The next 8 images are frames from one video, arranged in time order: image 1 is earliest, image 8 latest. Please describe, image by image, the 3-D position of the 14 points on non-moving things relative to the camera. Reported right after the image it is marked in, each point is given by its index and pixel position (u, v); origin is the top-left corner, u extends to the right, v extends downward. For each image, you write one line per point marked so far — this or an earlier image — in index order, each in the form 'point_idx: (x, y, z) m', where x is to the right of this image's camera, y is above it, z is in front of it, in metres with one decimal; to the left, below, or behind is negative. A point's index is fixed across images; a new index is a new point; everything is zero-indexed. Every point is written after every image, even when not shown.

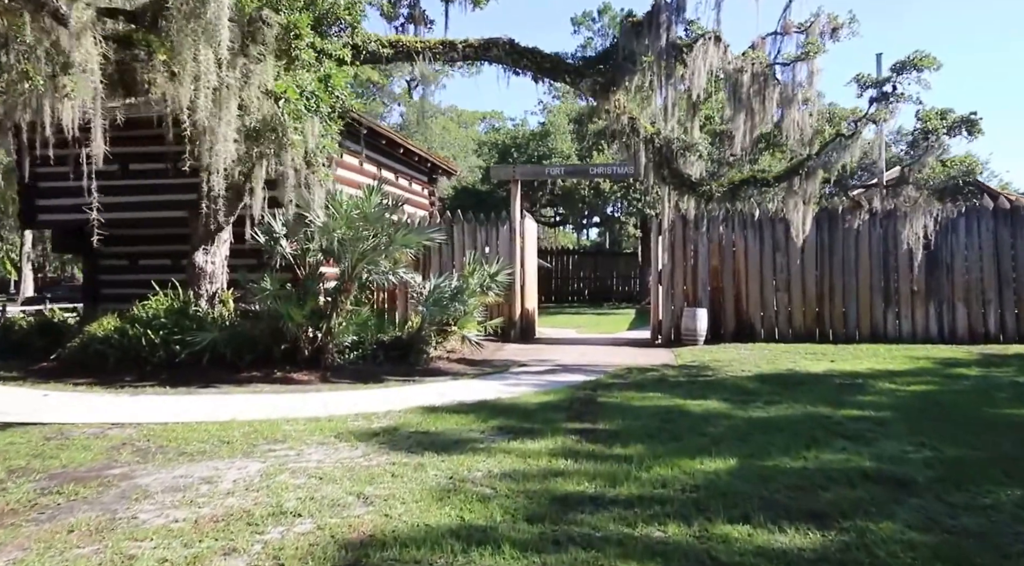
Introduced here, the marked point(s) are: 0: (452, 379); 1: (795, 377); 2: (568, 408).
0: (-0.7, -1.2, +10.6) m
1: (+3.2, -1.1, +10.2) m
2: (+0.5, -1.1, +7.9) m
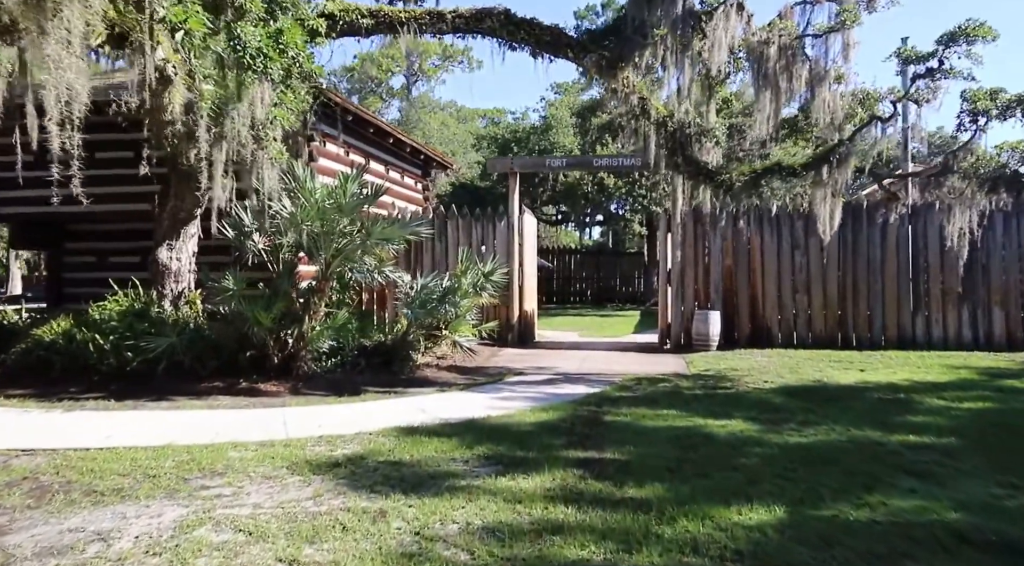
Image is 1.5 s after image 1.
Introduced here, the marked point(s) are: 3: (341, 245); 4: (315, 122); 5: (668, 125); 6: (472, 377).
0: (-0.8, -1.2, +9.4) m
1: (+3.2, -1.1, +9.0) m
2: (+0.4, -1.1, +6.8) m
3: (-1.8, +0.4, +9.4) m
4: (-2.6, +2.1, +11.8) m
5: (+1.9, +1.9, +10.5) m
6: (-0.5, -1.2, +10.9) m
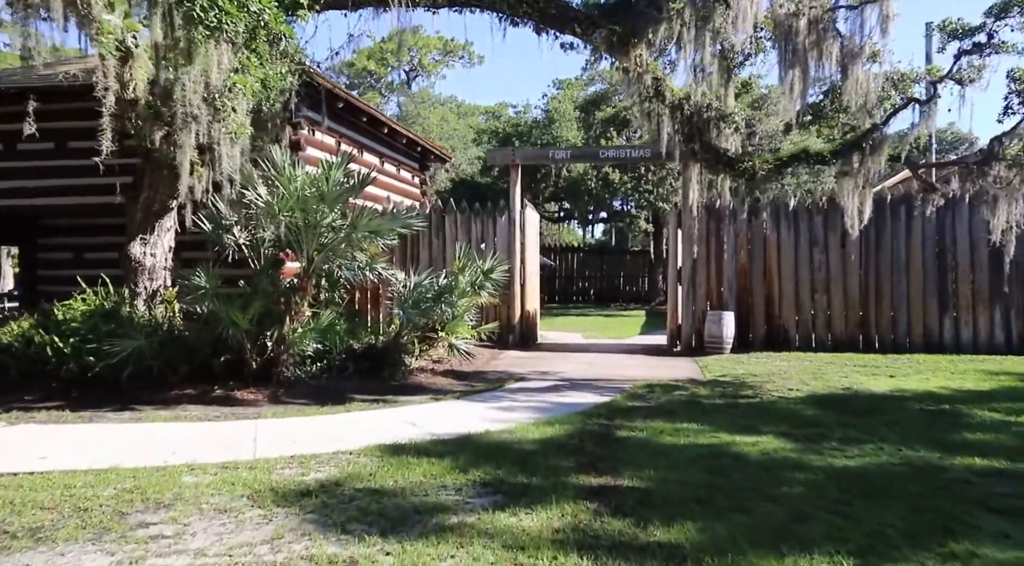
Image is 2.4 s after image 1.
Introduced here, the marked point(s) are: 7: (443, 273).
0: (-0.8, -1.1, +8.6) m
1: (+3.2, -1.1, +8.2) m
2: (+0.4, -1.1, +5.9) m
3: (-1.8, +0.4, +8.5) m
4: (-2.6, +2.1, +11.0) m
5: (+1.9, +1.9, +9.6) m
6: (-0.5, -1.1, +10.1) m
7: (-0.9, +0.1, +11.6) m
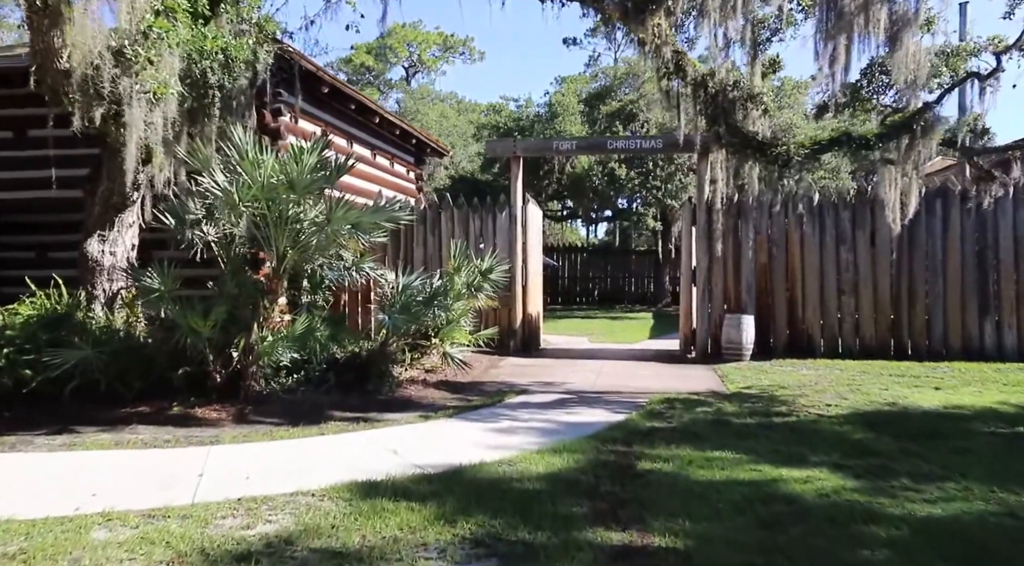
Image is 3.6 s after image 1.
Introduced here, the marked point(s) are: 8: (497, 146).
0: (-0.8, -1.1, +7.5) m
1: (+3.2, -1.1, +7.1) m
2: (+0.4, -1.1, +4.9) m
3: (-1.8, +0.4, +7.5) m
4: (-2.6, +2.1, +9.9) m
5: (+1.9, +1.9, +8.5) m
6: (-0.5, -1.2, +9.0) m
7: (-0.9, +0.1, +10.5) m
8: (-0.2, +2.1, +13.9) m
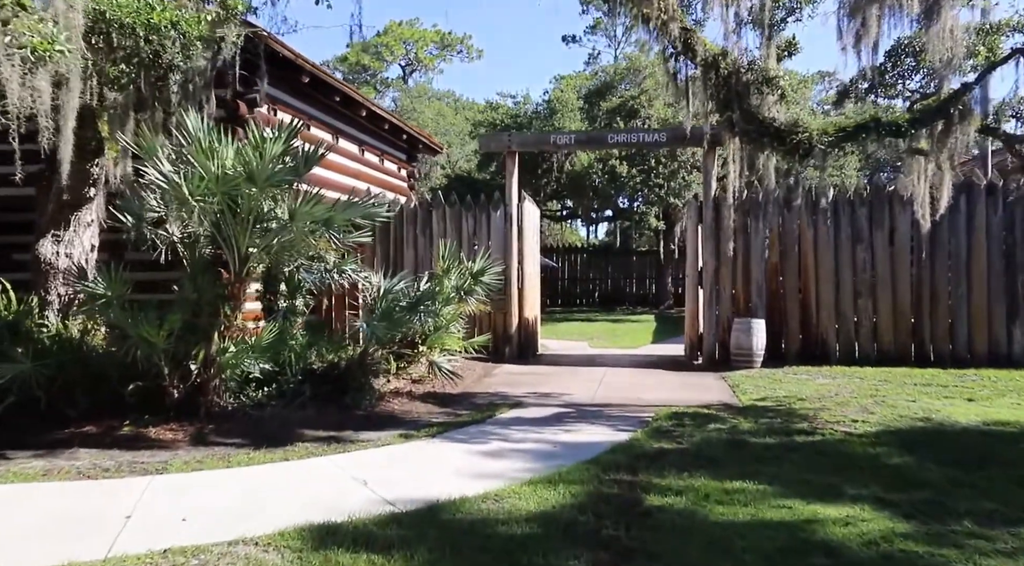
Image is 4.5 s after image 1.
0: (-0.8, -1.2, +6.7) m
1: (+3.1, -1.1, +6.3) m
2: (+0.4, -1.1, +4.1) m
3: (-1.8, +0.3, +6.7) m
4: (-2.7, +2.1, +9.1) m
5: (+1.8, +1.9, +7.8) m
6: (-0.5, -1.2, +8.2) m
7: (-0.9, +0.1, +9.7) m
8: (-0.3, +2.1, +13.1) m
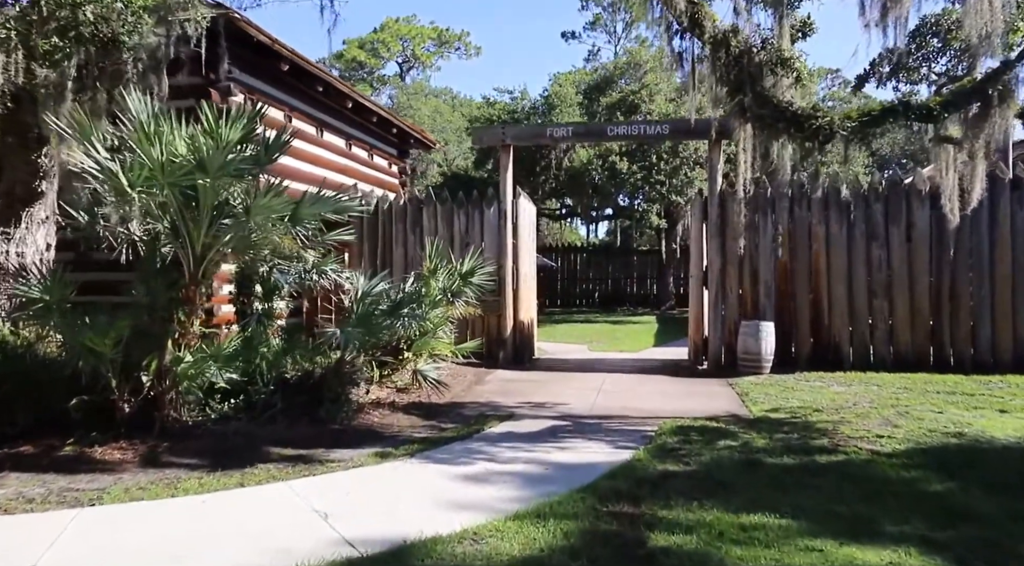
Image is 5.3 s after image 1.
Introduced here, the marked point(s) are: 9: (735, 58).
0: (-0.9, -1.2, +6.0) m
1: (+3.0, -1.1, +5.6) m
2: (+0.3, -1.1, +3.4) m
3: (-1.9, +0.3, +6.0) m
4: (-2.7, +2.1, +8.4) m
5: (+1.7, +1.8, +7.1) m
6: (-0.6, -1.2, +7.5) m
7: (-1.0, +0.1, +9.0) m
8: (-0.4, +2.0, +12.4) m
9: (+1.8, +1.8, +7.1) m
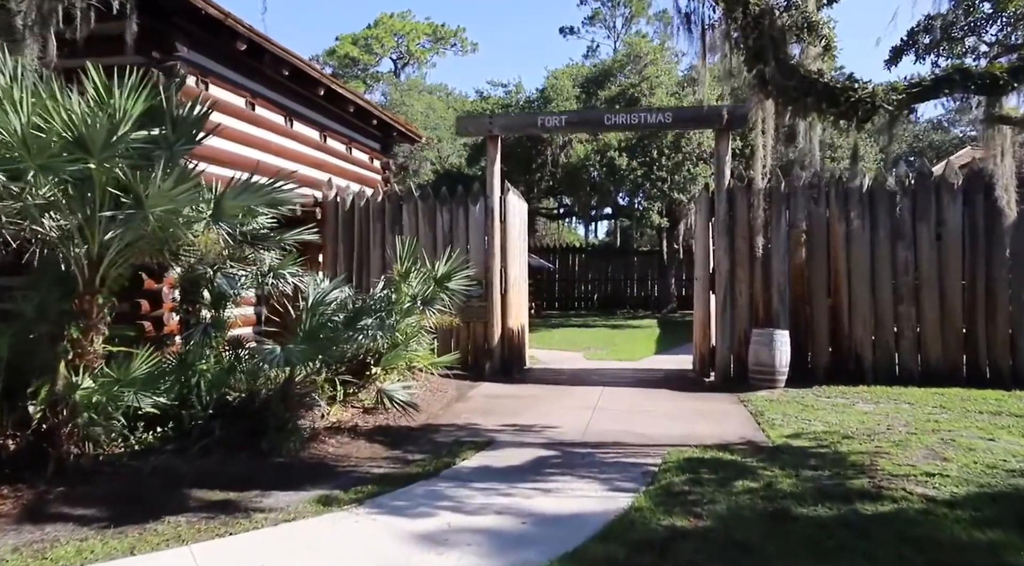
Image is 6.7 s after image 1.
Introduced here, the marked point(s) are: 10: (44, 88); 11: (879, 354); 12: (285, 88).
0: (-1.1, -1.2, +4.9) m
1: (+2.9, -1.1, +4.5) m
2: (+0.1, -1.2, +2.3) m
3: (-2.1, +0.3, +4.9) m
4: (-2.9, +2.0, +7.3) m
5: (+1.6, +1.8, +6.0) m
6: (-0.8, -1.2, +6.4) m
7: (-1.2, 0.0, +7.9) m
8: (-0.6, +2.0, +11.3) m
9: (+1.6, +1.7, +6.0) m
10: (-2.4, +1.0, +4.9) m
11: (+3.8, -0.7, +9.1) m
12: (-2.7, +2.4, +11.0) m
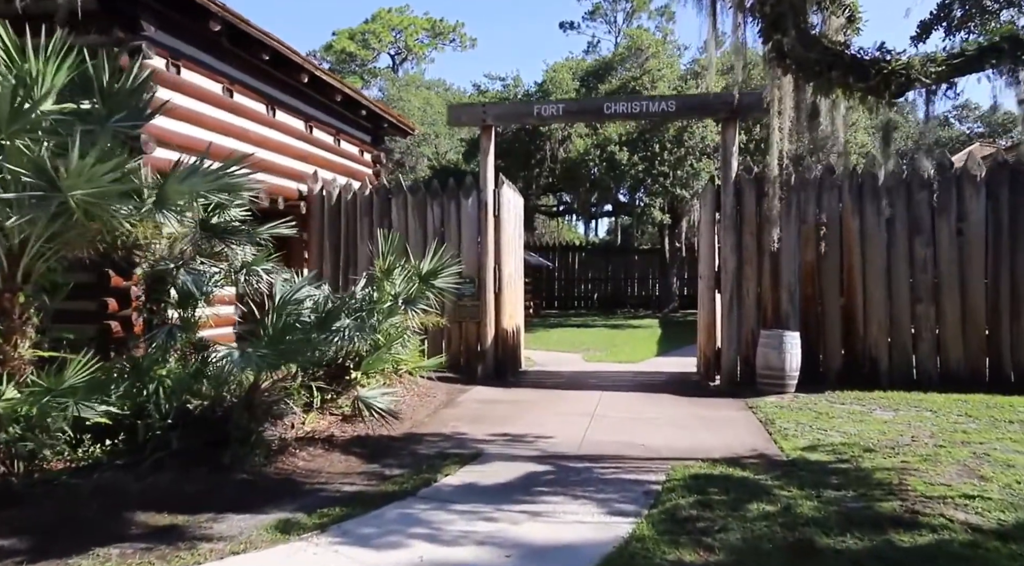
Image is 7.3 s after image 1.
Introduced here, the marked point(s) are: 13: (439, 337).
0: (-1.1, -1.2, +4.3) m
1: (+2.8, -1.1, +3.9) m
2: (0.0, -1.2, +1.6) m
3: (-2.1, +0.3, +4.3) m
4: (-3.0, +2.1, +6.7) m
5: (+1.5, +1.8, +5.3) m
6: (-0.8, -1.2, +5.8) m
7: (-1.3, 0.0, +7.3) m
8: (-0.6, +2.0, +10.7) m
9: (+1.5, +1.7, +5.4) m
10: (-2.5, +1.1, +4.2) m
11: (+3.7, -0.7, +8.5) m
12: (-2.8, +2.4, +10.4) m
13: (-0.8, -0.6, +9.8) m
